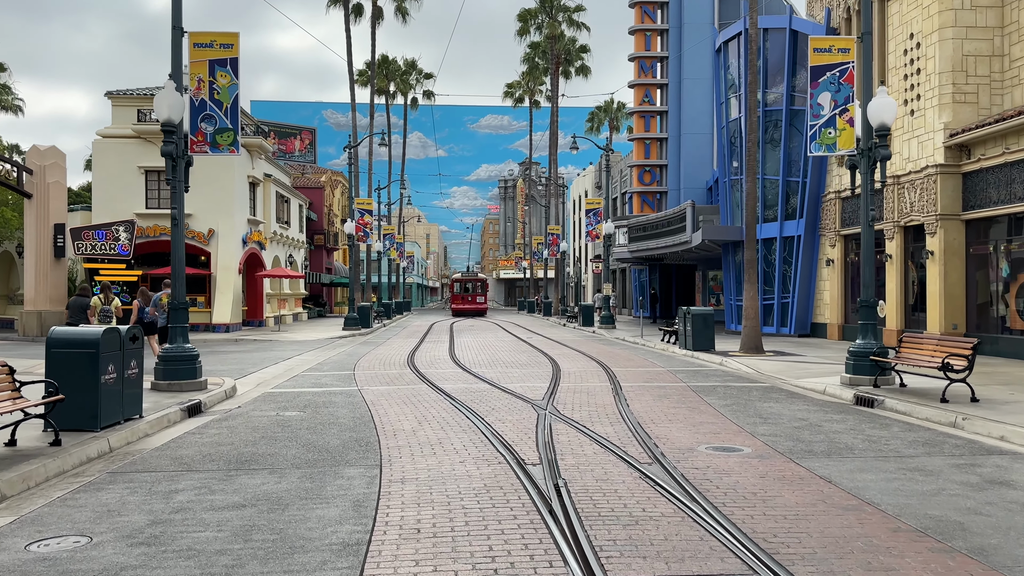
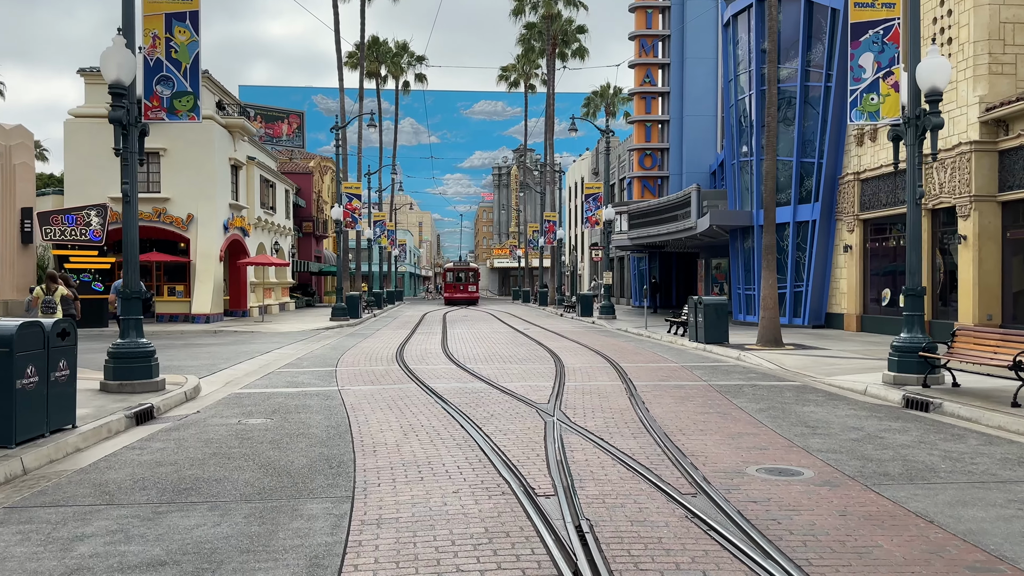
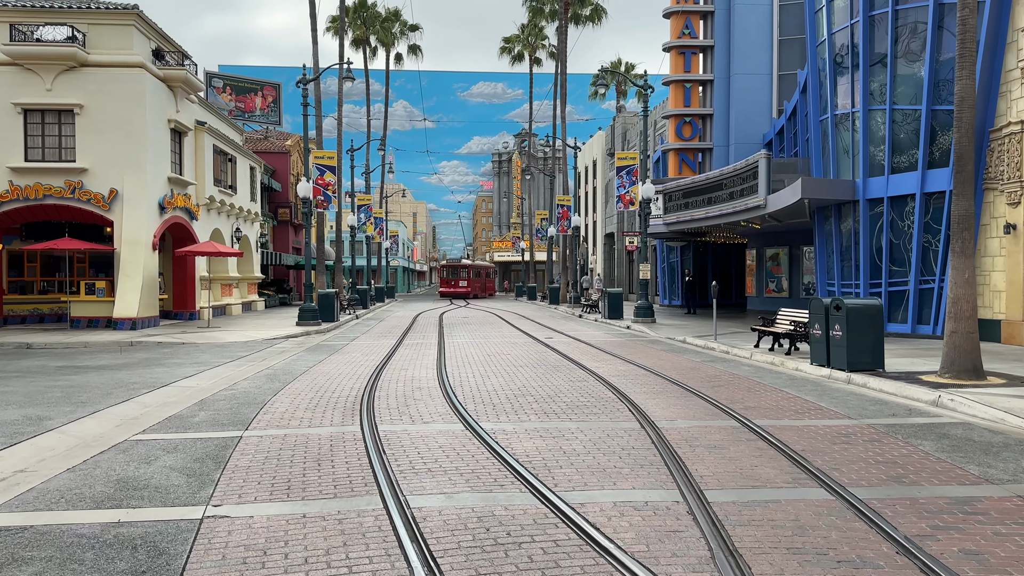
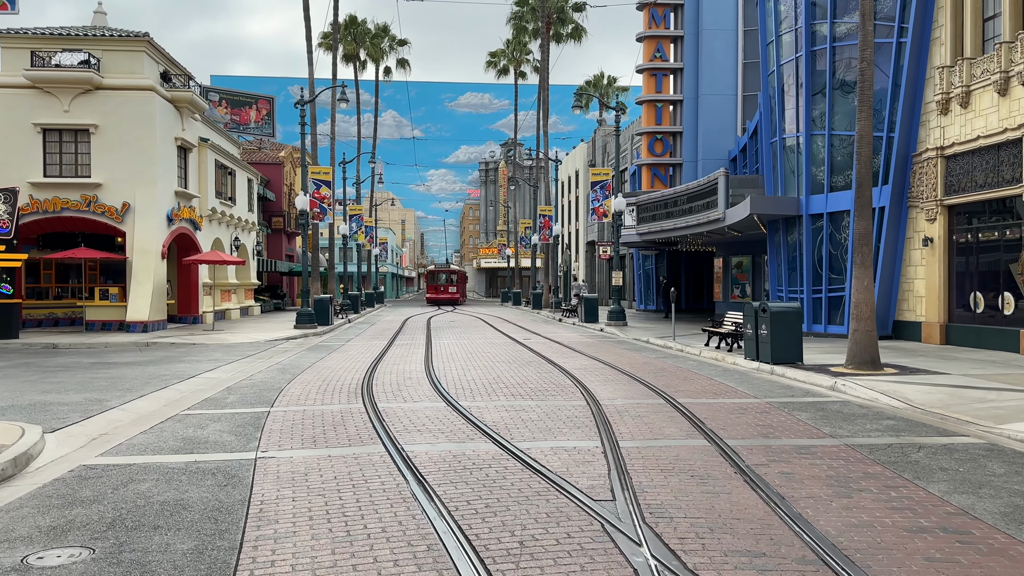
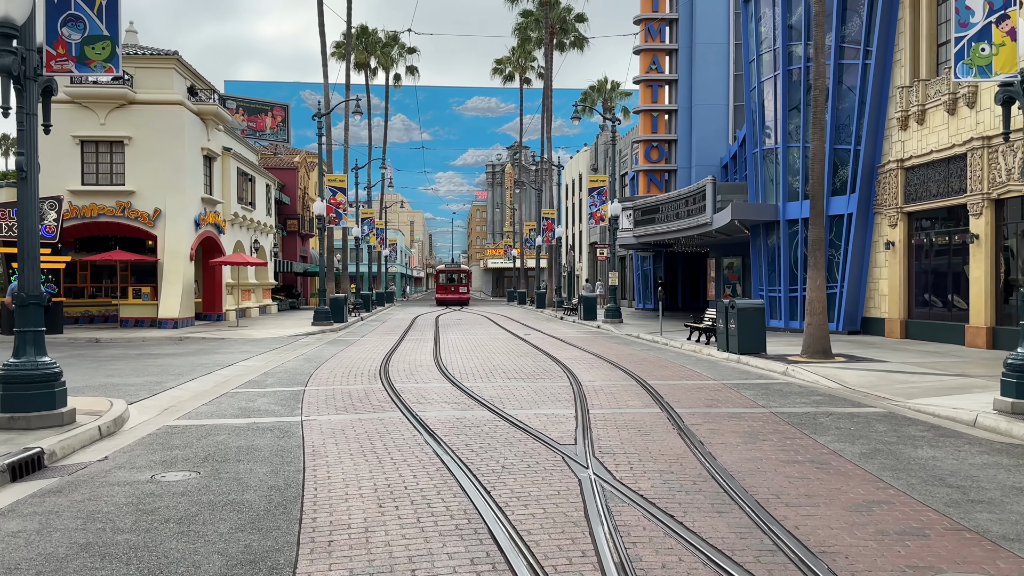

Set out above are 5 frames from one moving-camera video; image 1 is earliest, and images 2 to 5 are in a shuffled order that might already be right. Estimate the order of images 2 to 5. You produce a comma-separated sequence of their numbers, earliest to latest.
2, 5, 4, 3
